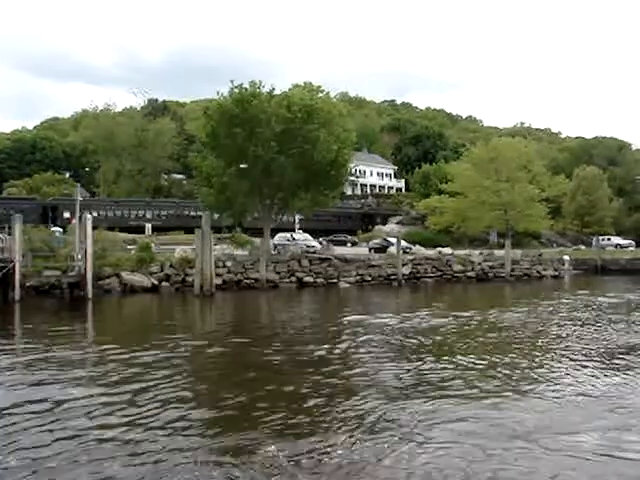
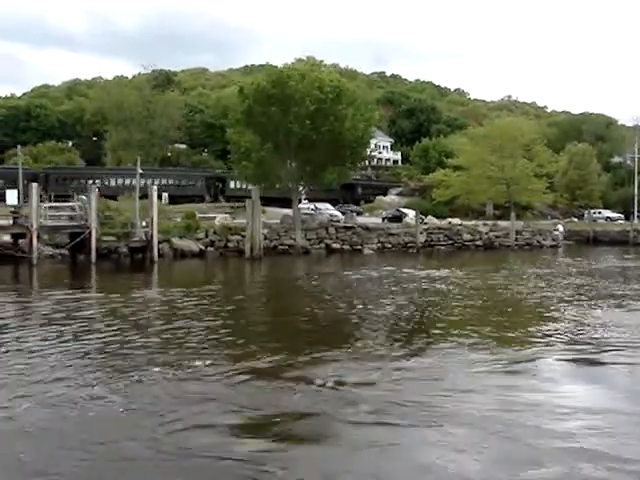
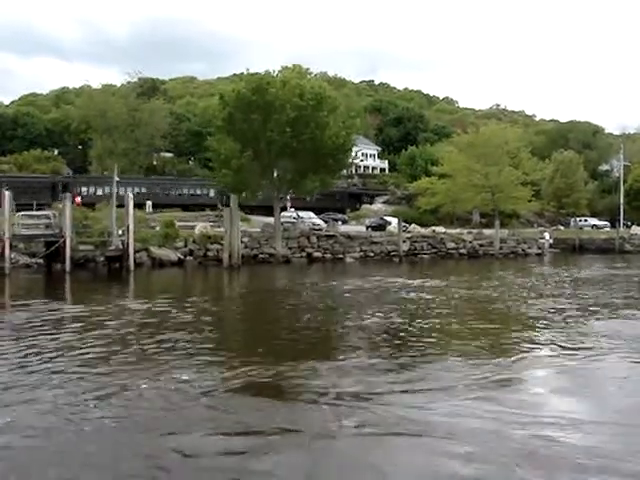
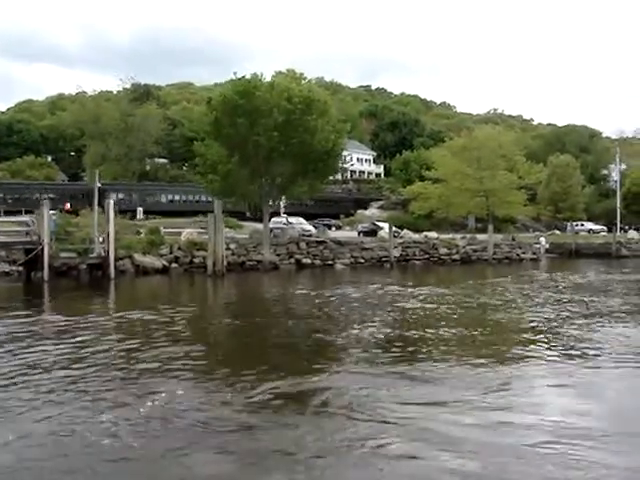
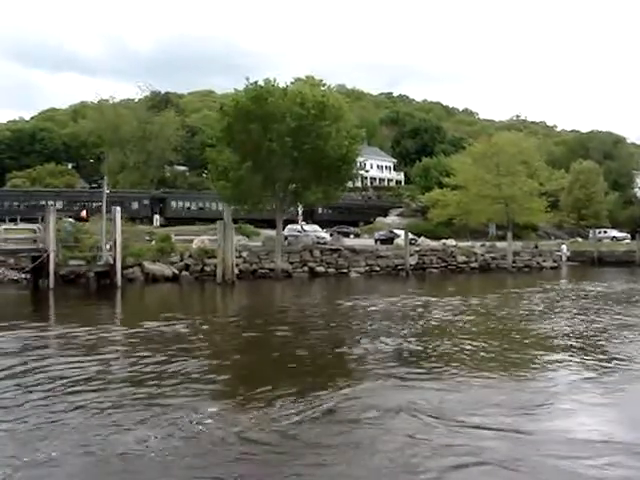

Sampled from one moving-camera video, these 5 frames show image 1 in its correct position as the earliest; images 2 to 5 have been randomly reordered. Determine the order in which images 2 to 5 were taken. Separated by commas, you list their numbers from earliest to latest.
5, 4, 3, 2
